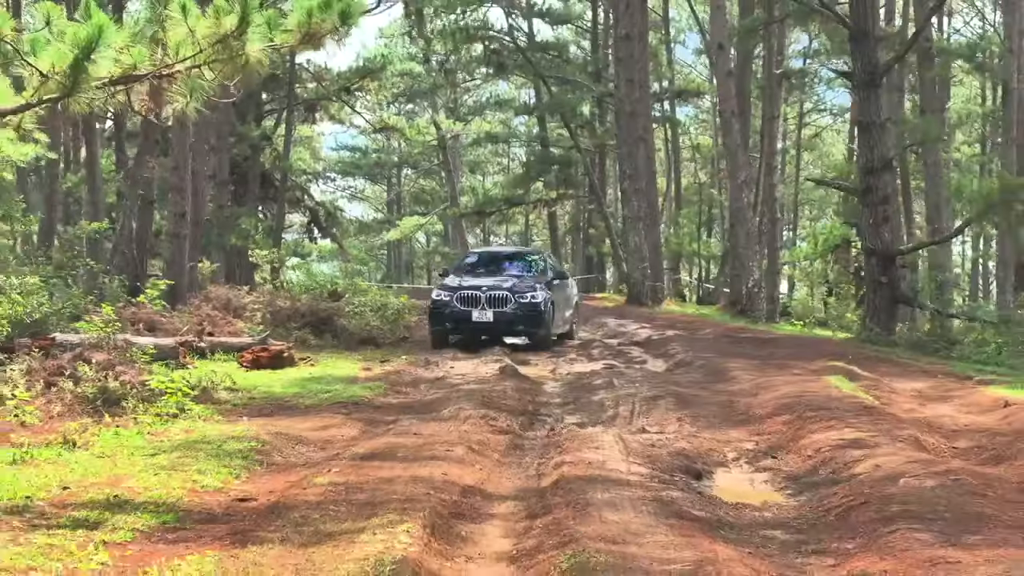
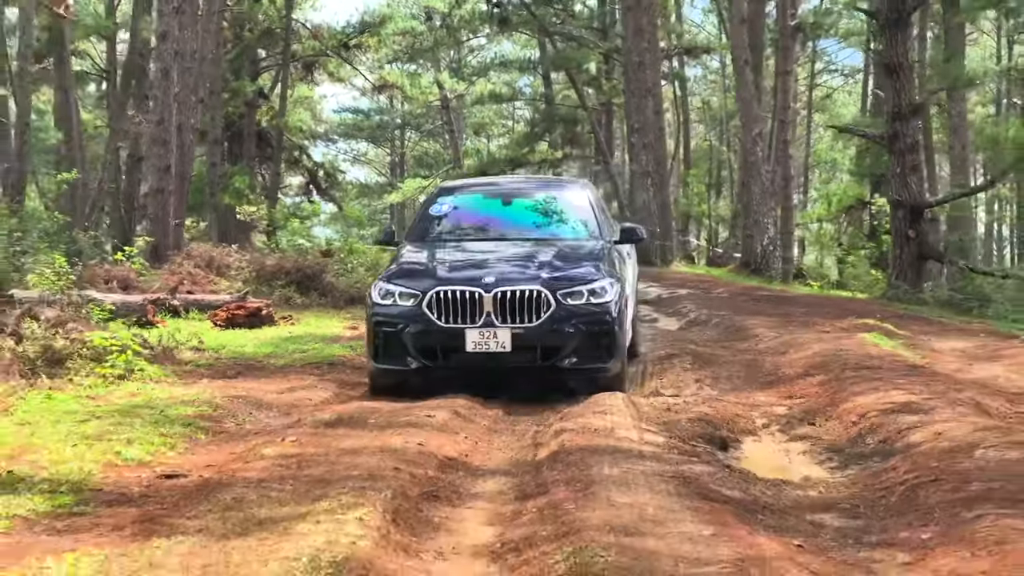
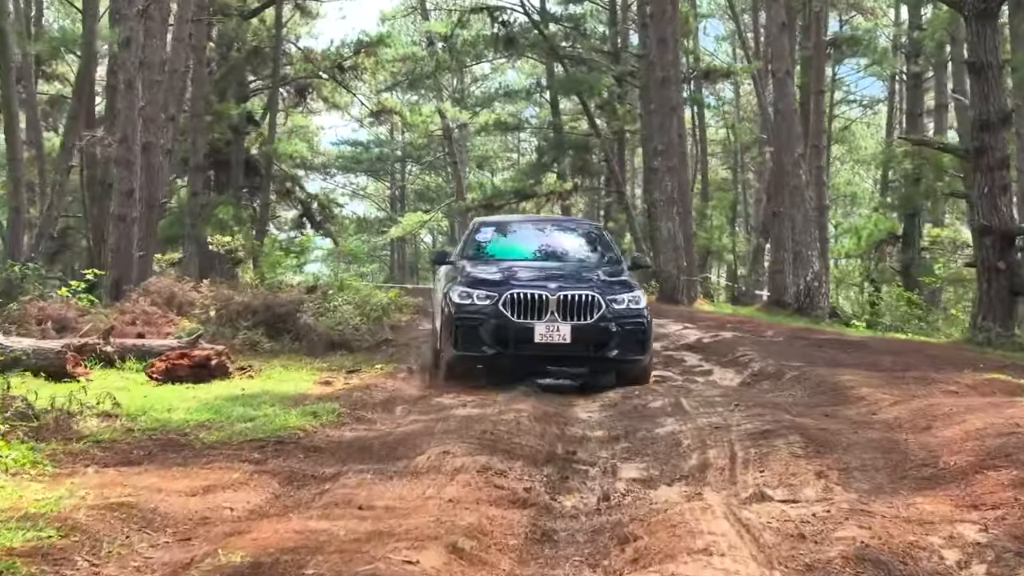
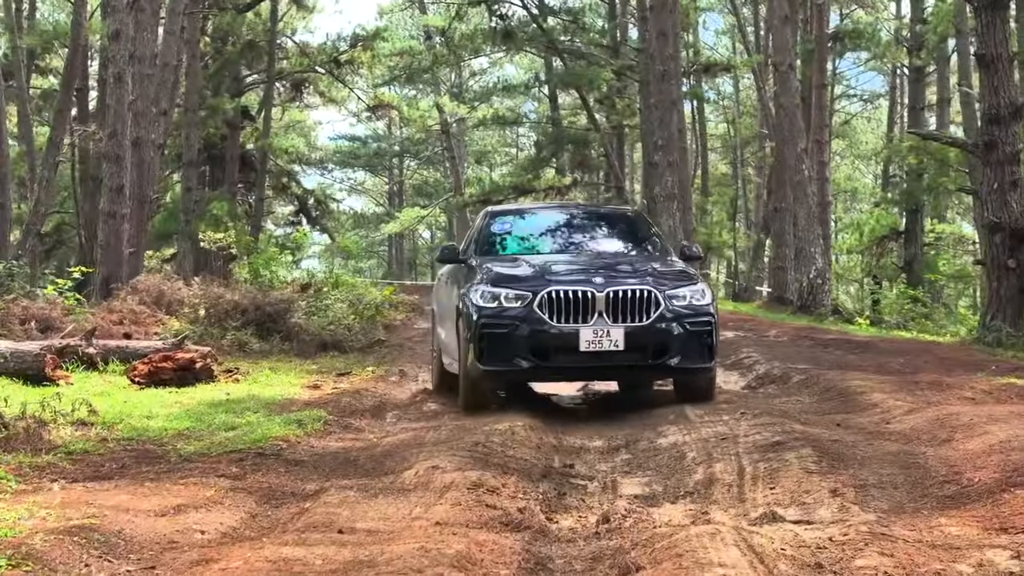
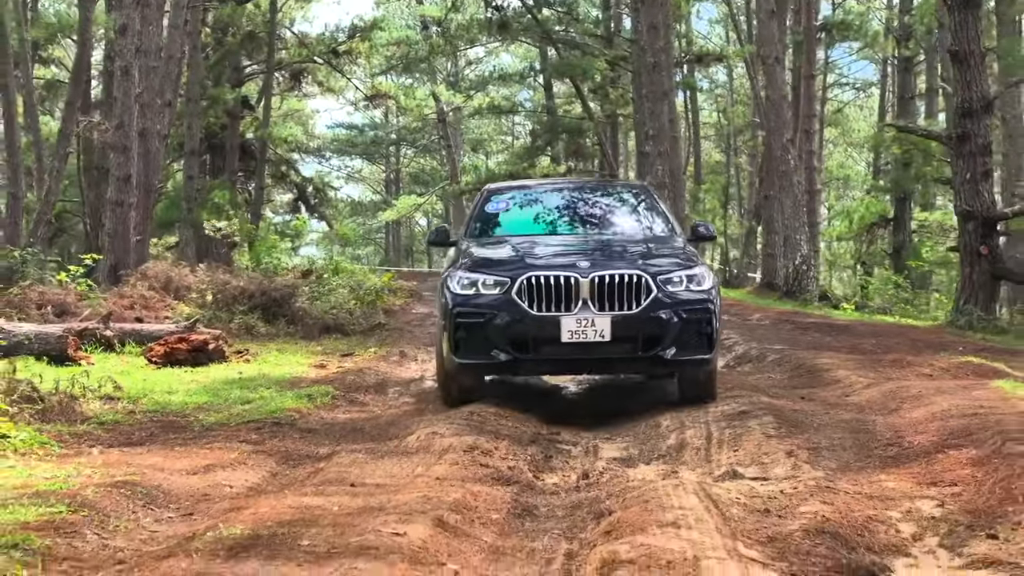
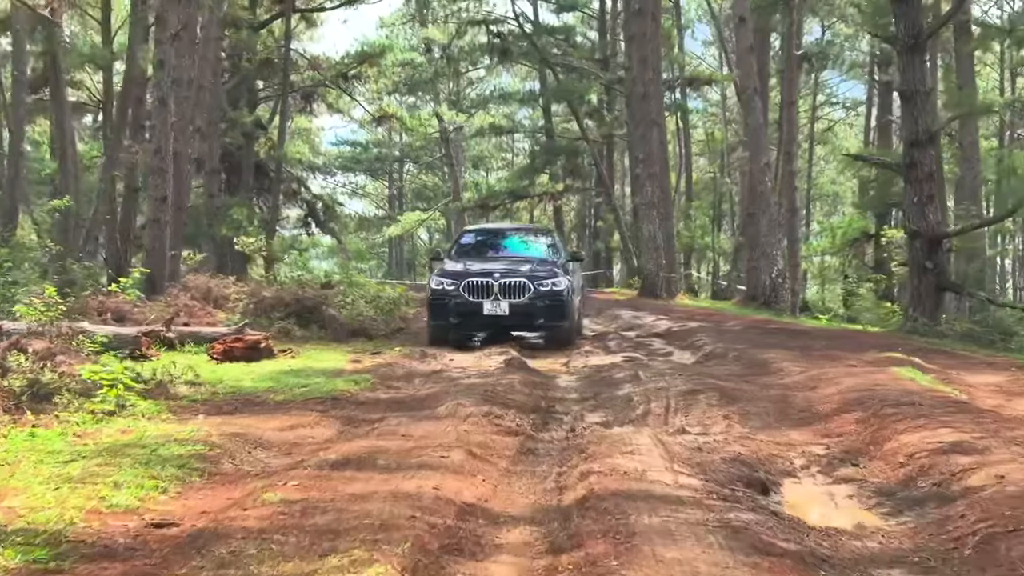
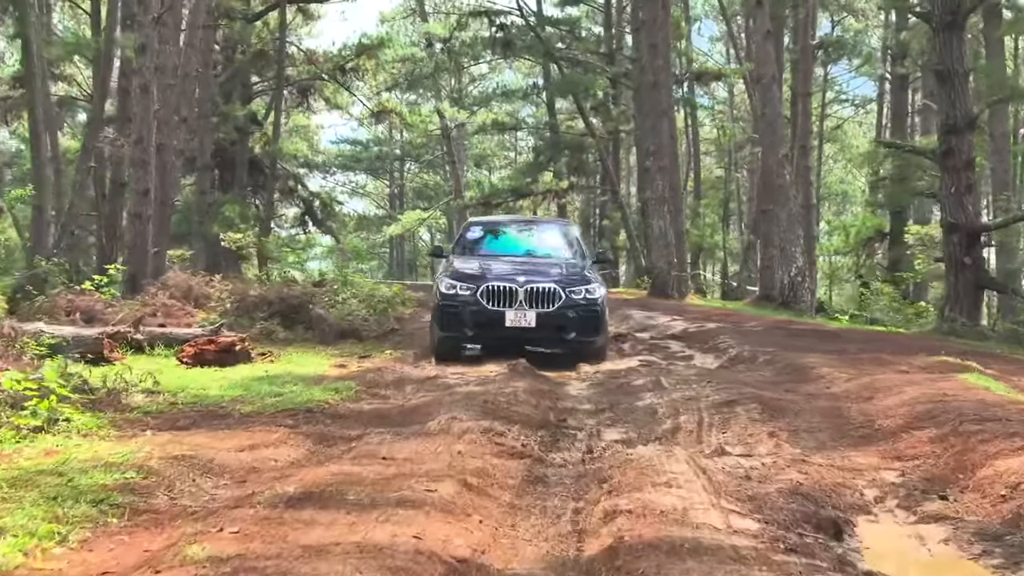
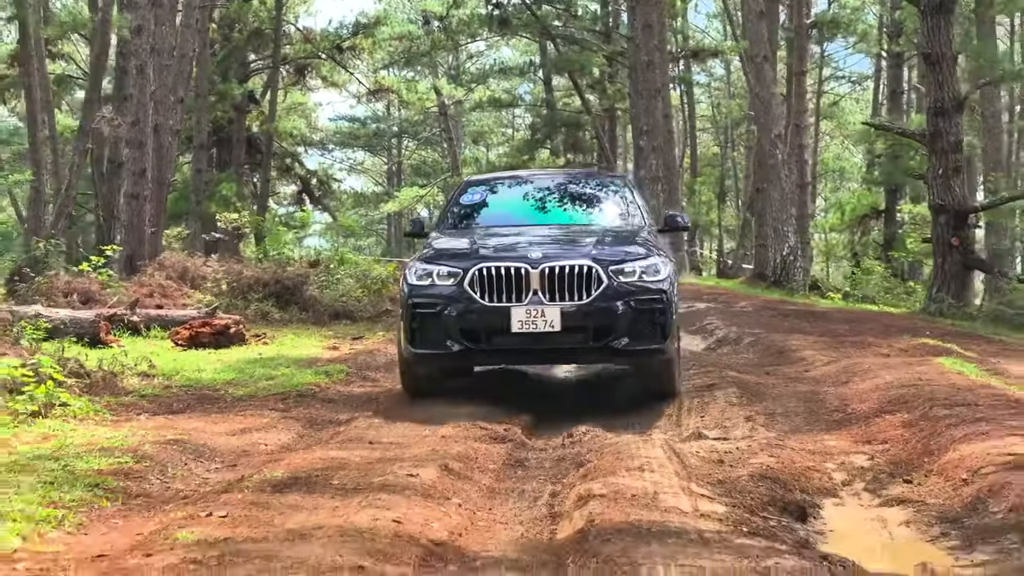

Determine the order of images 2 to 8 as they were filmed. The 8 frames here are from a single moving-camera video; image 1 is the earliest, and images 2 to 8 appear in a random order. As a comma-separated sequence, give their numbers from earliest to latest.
6, 7, 3, 4, 5, 8, 2
